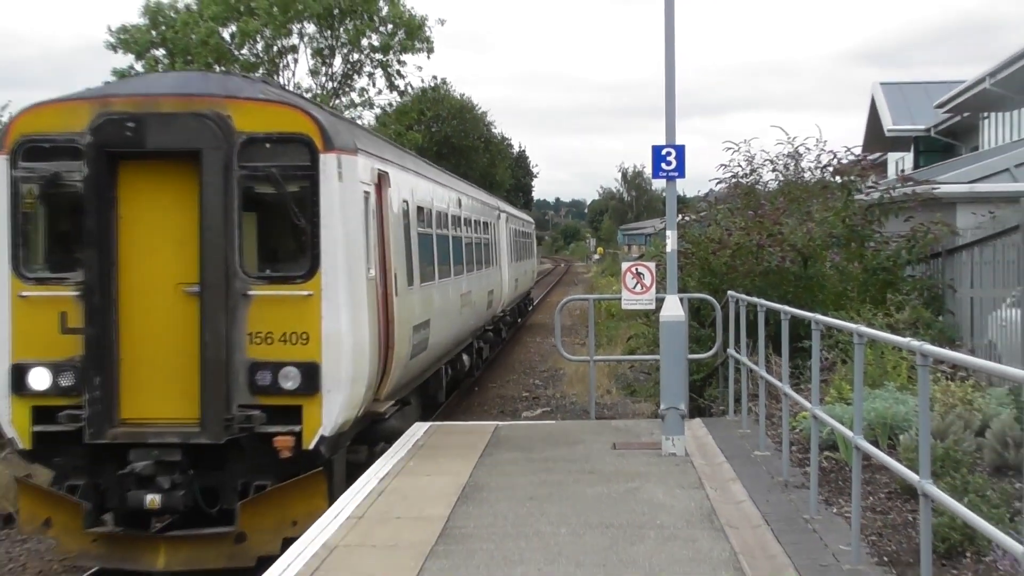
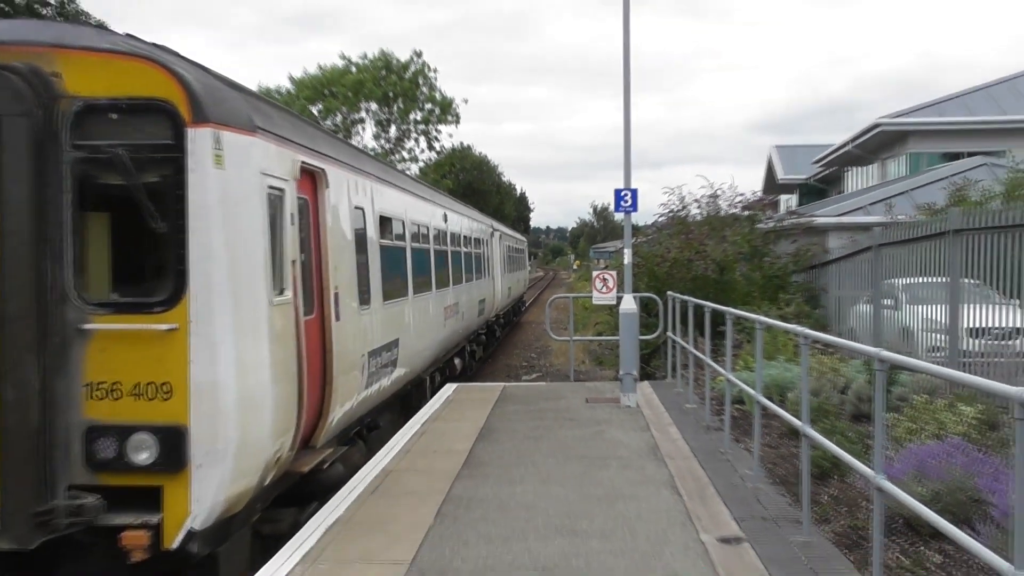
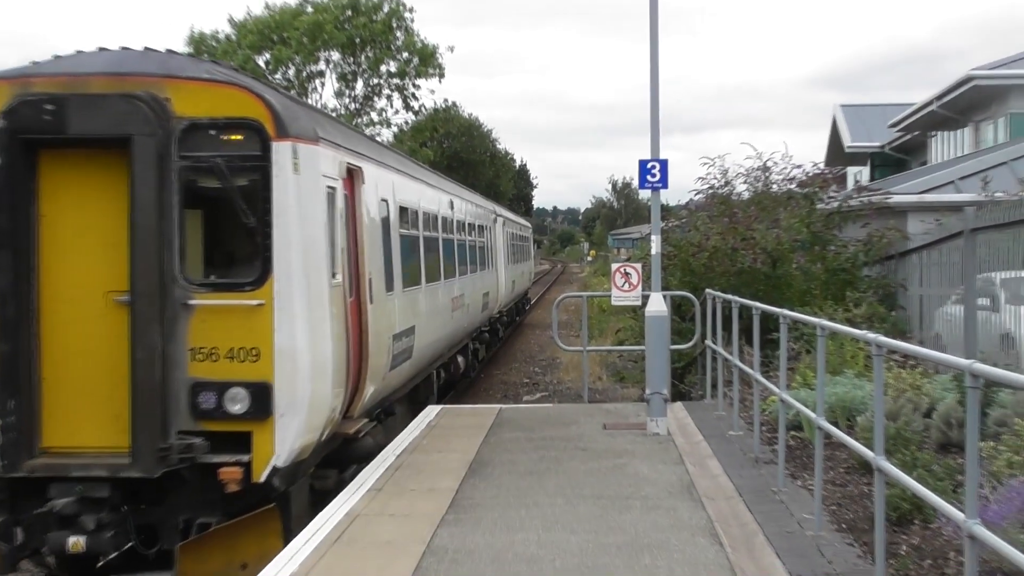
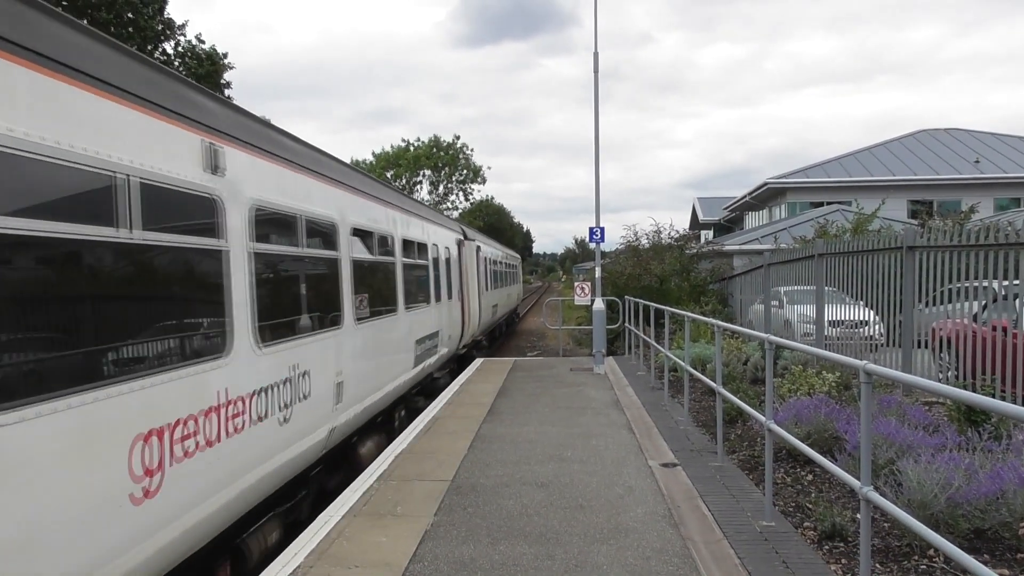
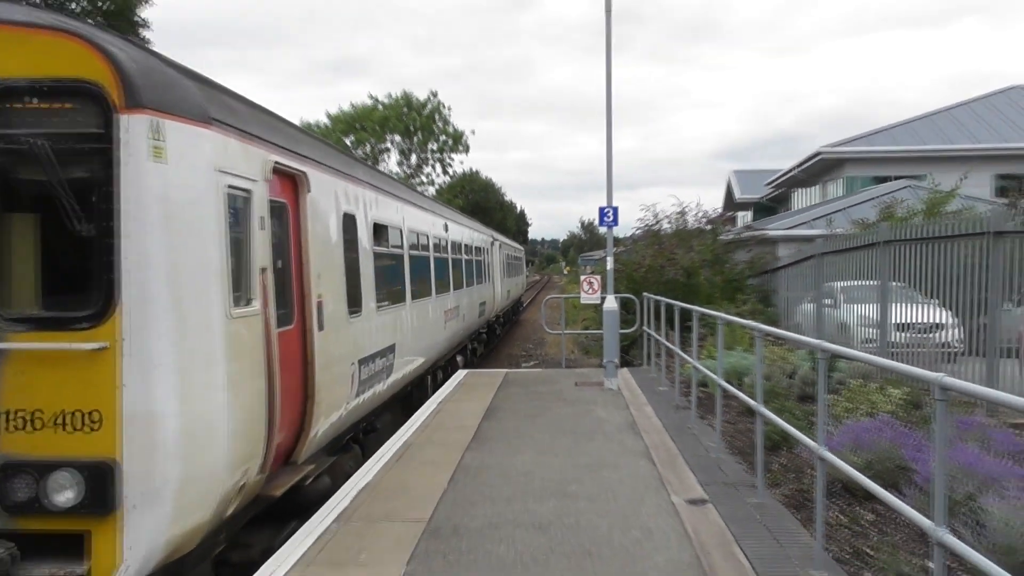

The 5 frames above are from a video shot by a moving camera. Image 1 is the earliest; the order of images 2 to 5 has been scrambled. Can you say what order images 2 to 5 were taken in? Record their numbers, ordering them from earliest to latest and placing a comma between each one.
3, 2, 5, 4
